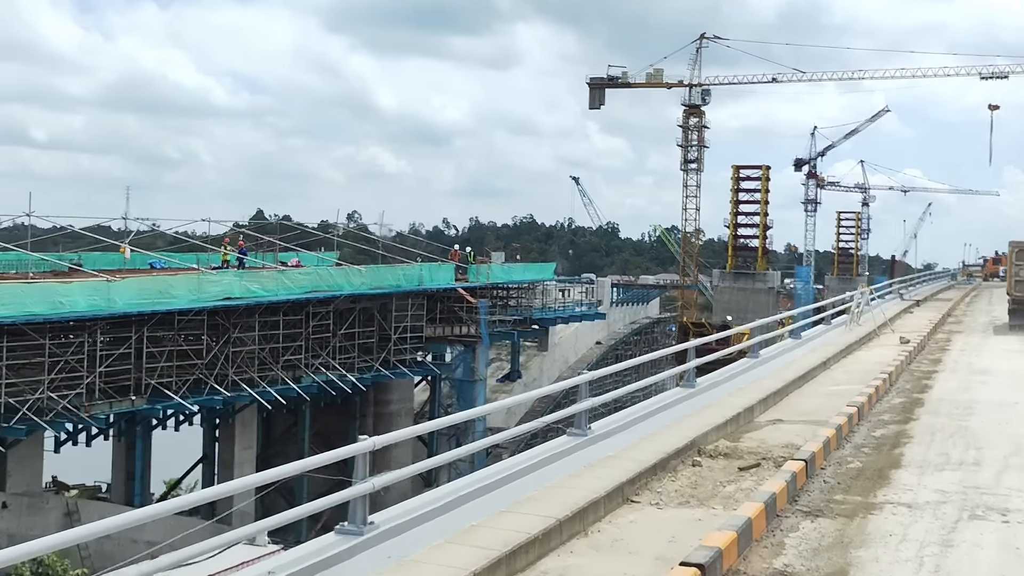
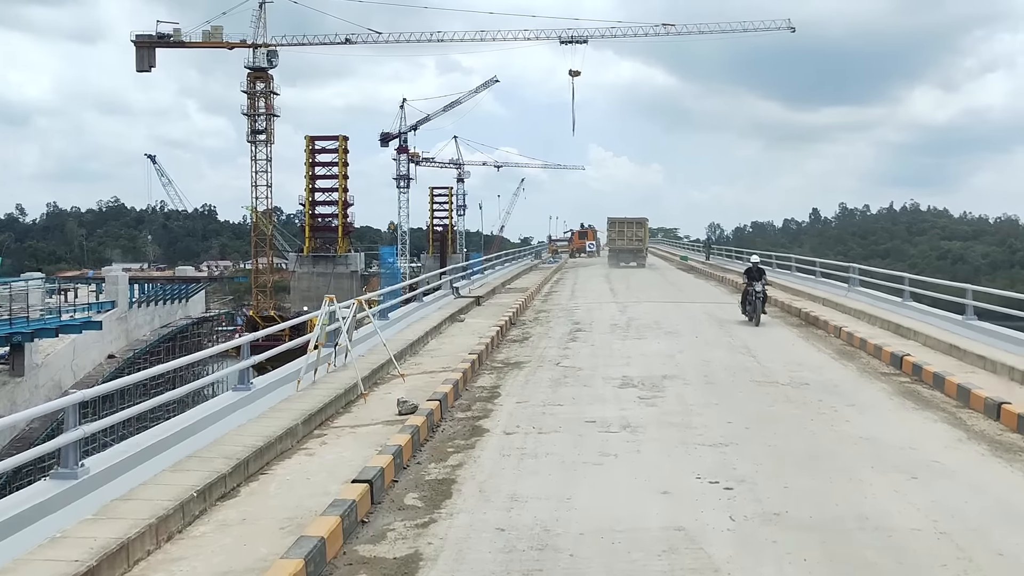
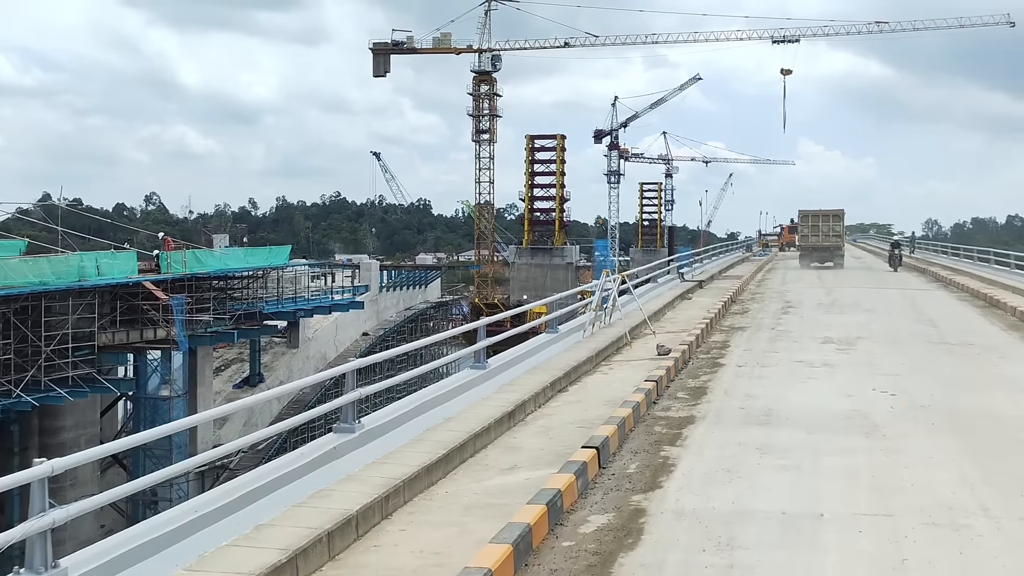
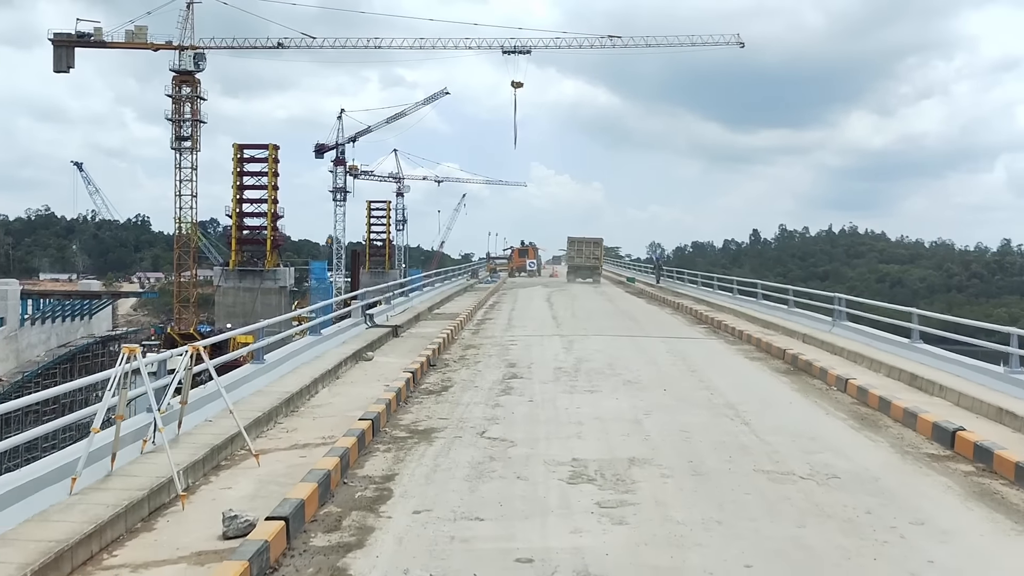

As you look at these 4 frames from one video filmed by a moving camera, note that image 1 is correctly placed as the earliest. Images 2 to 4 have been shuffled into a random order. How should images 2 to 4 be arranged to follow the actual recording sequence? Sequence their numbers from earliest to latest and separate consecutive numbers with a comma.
3, 2, 4
